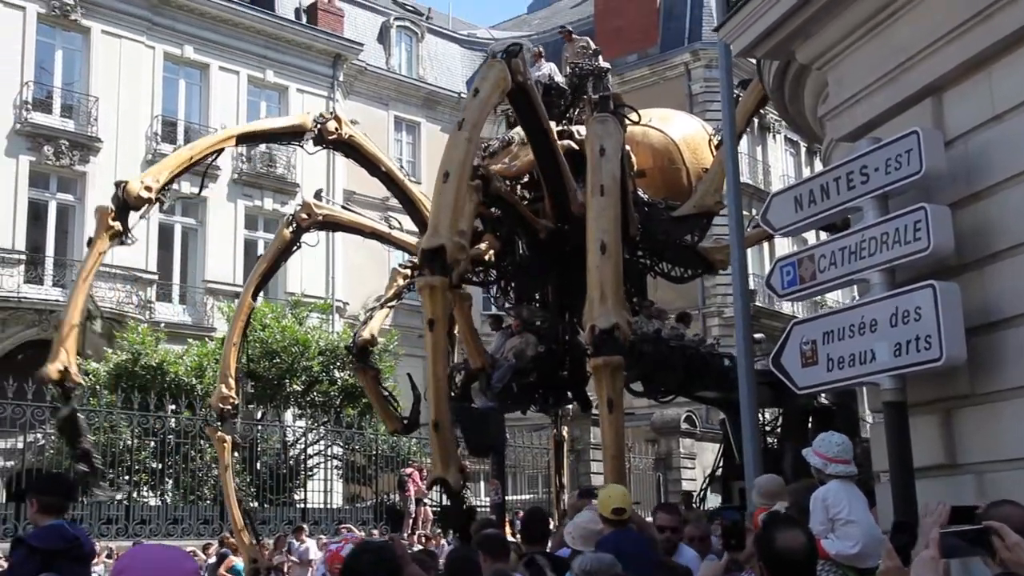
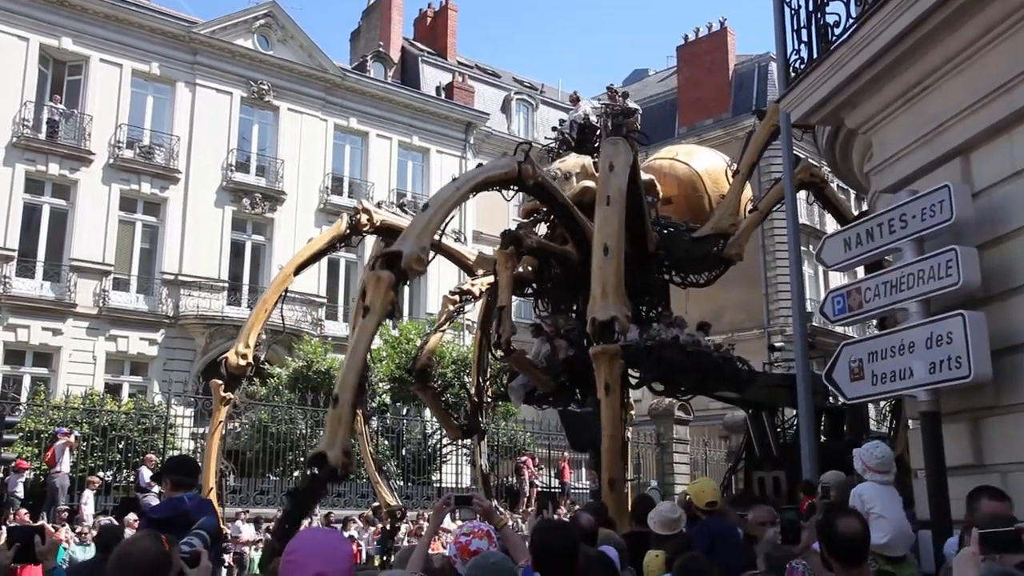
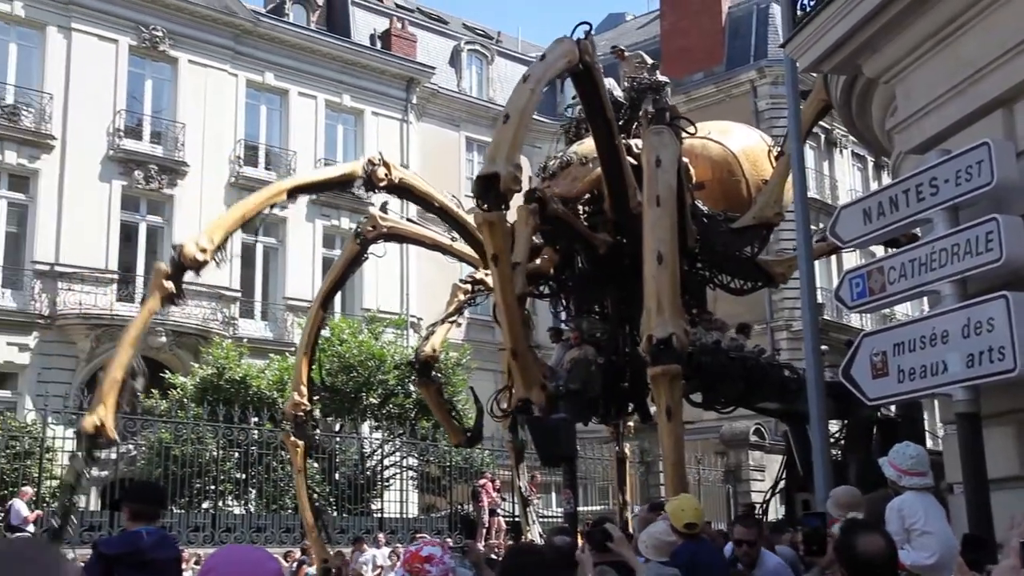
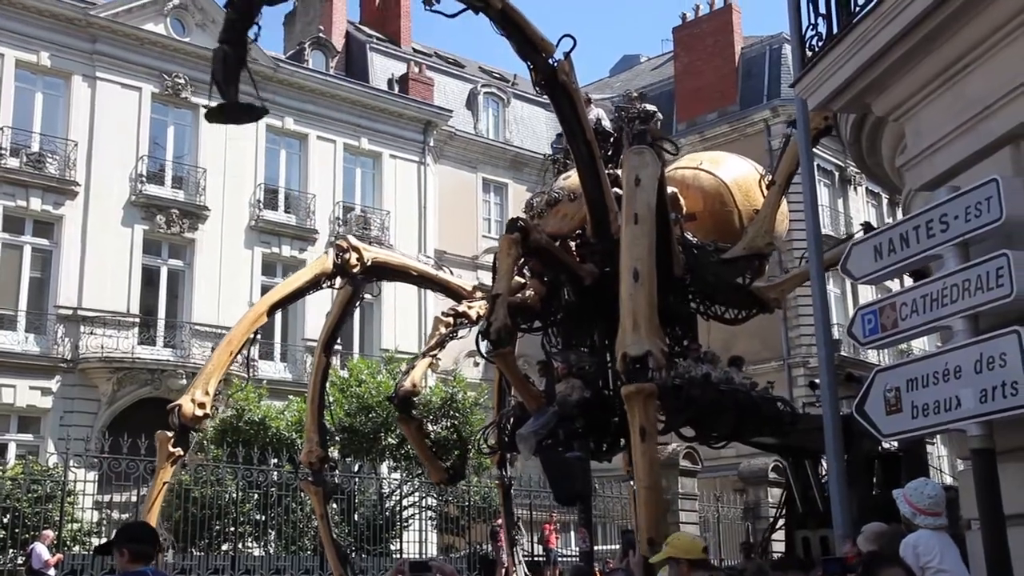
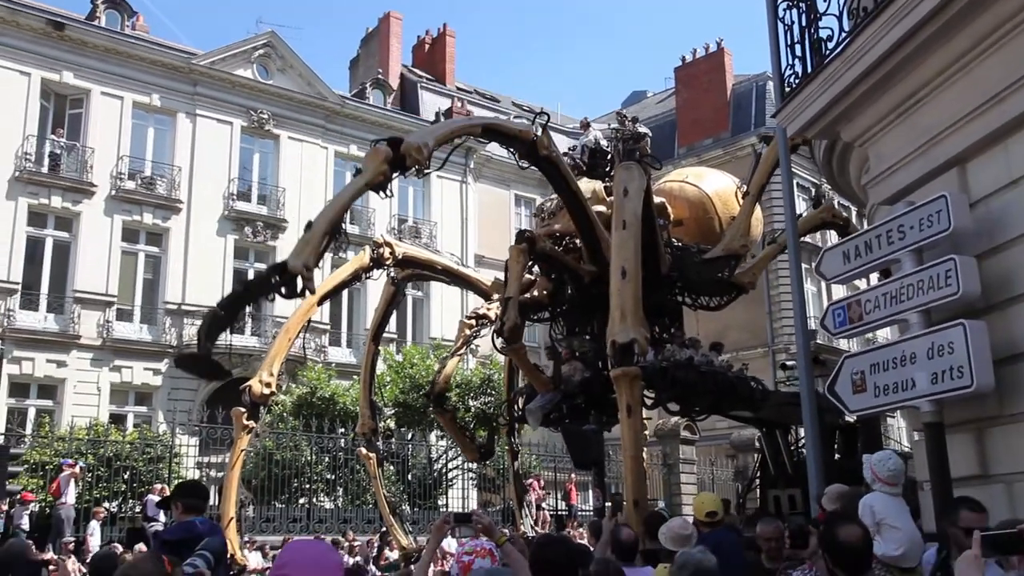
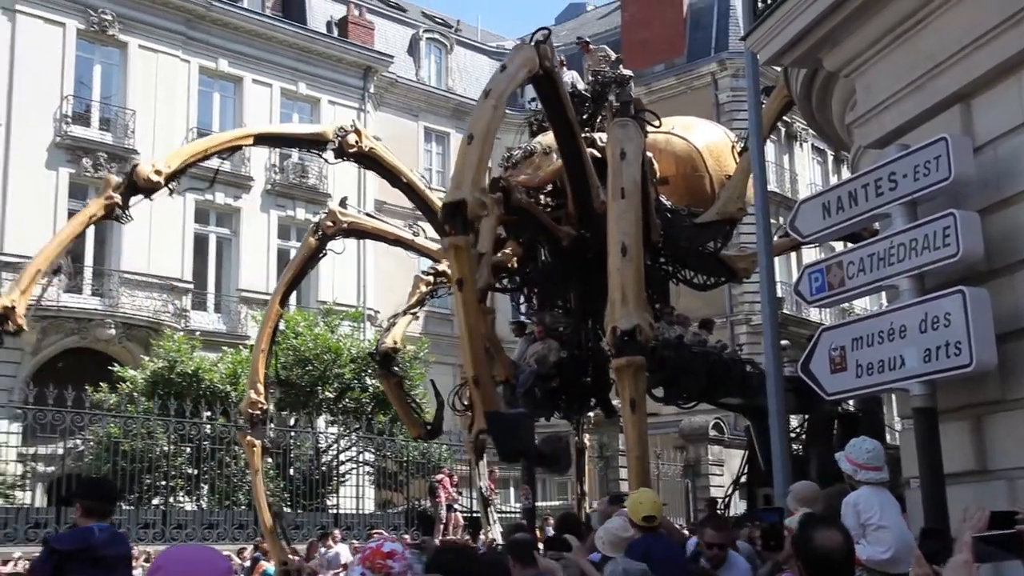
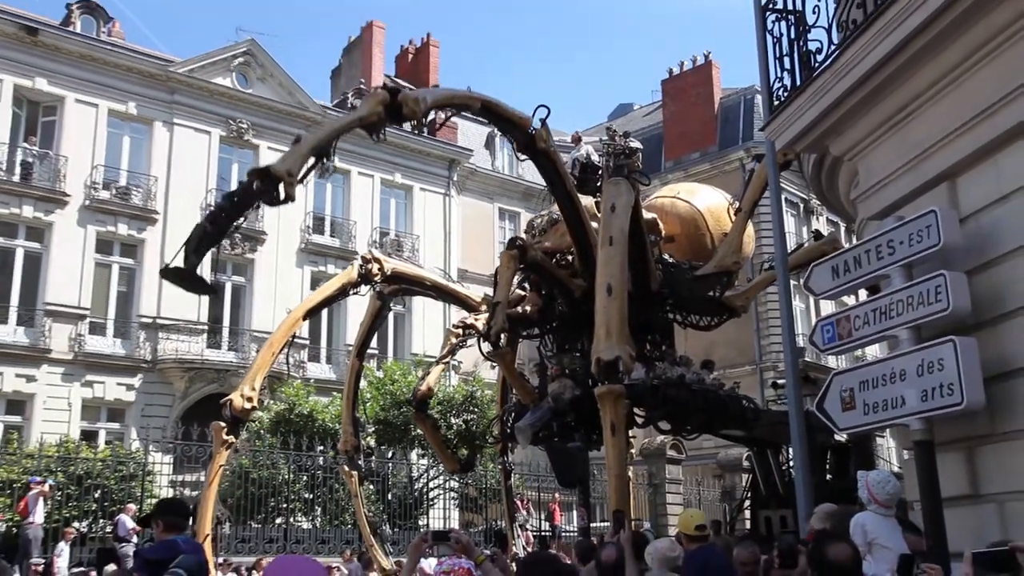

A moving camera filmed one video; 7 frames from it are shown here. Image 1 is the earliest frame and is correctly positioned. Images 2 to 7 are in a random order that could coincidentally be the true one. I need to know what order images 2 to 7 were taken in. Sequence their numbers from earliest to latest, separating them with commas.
6, 3, 4, 7, 5, 2
